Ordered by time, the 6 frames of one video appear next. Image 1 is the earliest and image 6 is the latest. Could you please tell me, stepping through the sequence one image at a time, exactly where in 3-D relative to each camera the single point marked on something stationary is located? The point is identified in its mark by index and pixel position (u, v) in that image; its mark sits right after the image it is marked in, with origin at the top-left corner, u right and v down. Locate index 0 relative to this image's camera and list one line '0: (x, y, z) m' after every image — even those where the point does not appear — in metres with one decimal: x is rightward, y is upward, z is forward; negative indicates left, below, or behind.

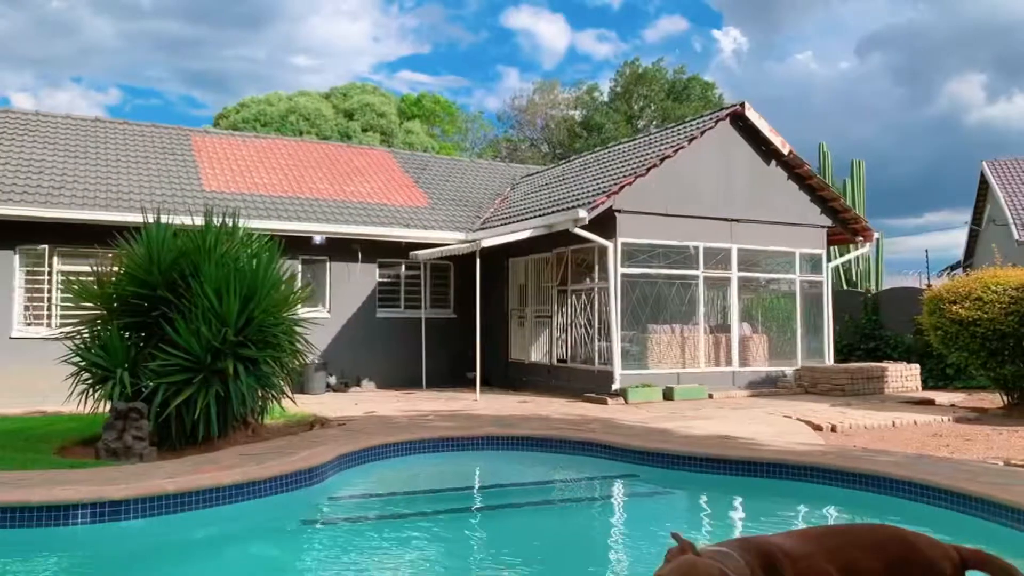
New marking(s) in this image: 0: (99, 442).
0: (-3.6, -1.4, +7.7) m
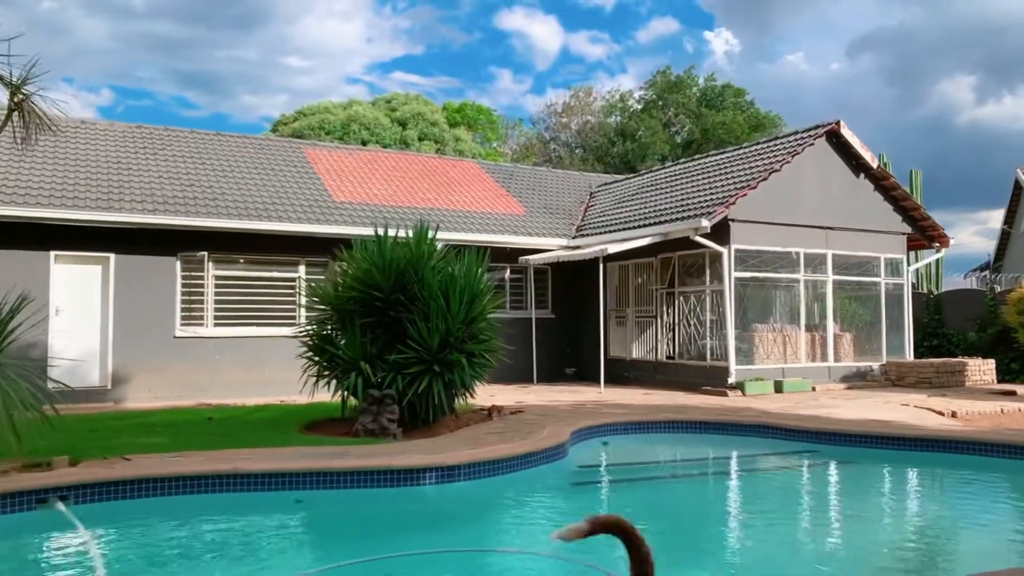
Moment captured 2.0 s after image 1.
0: (-1.6, -1.5, +8.8) m
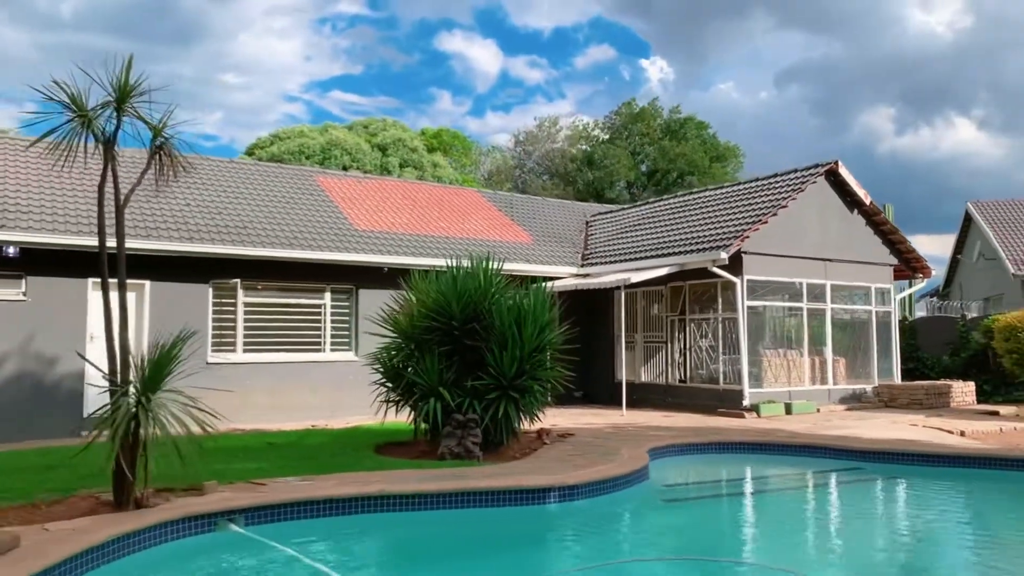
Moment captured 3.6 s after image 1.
0: (-0.7, -1.8, +9.3) m
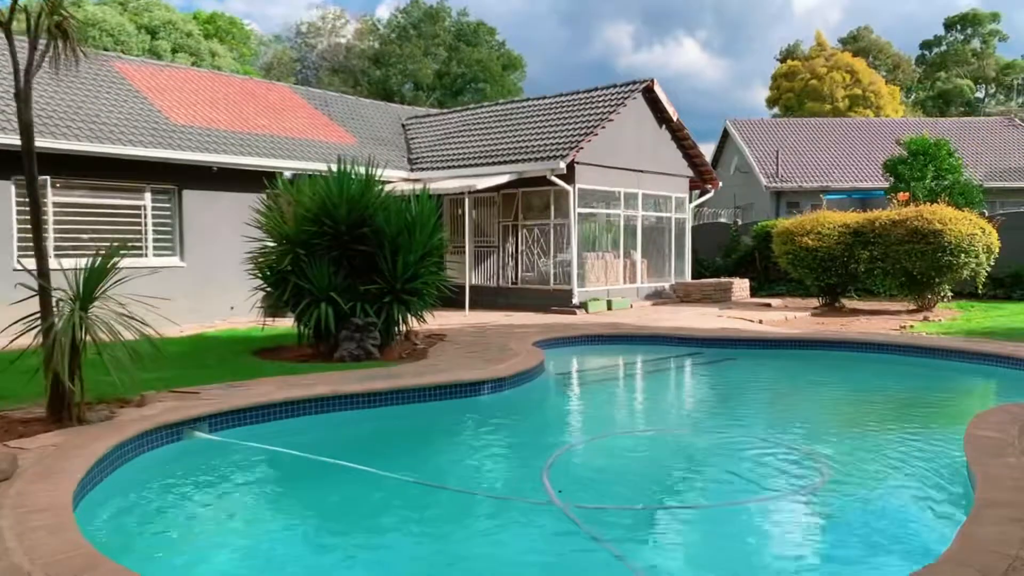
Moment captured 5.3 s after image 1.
0: (-1.9, -0.7, +9.4) m
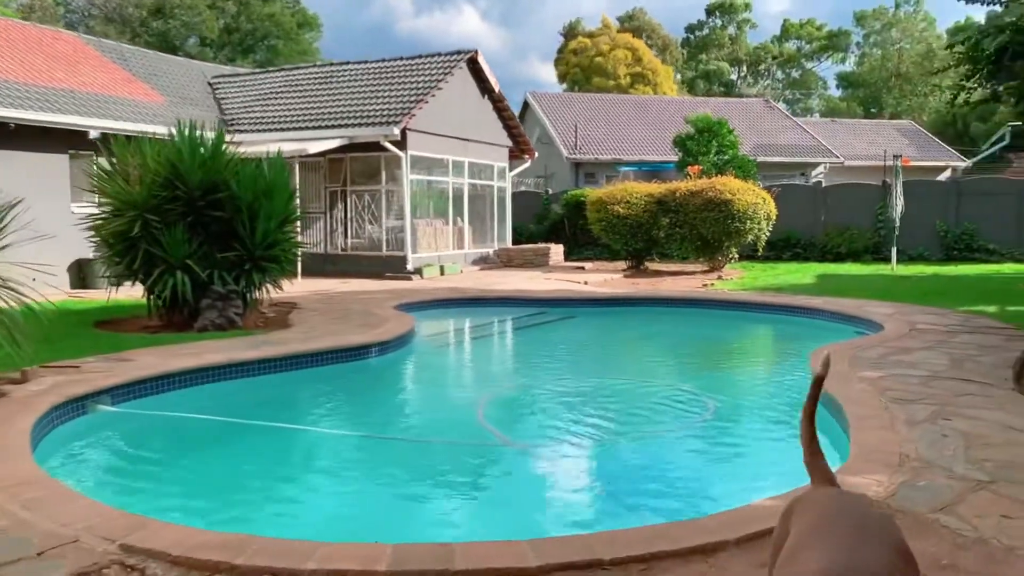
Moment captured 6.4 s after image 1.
0: (-3.4, -0.3, +9.2) m
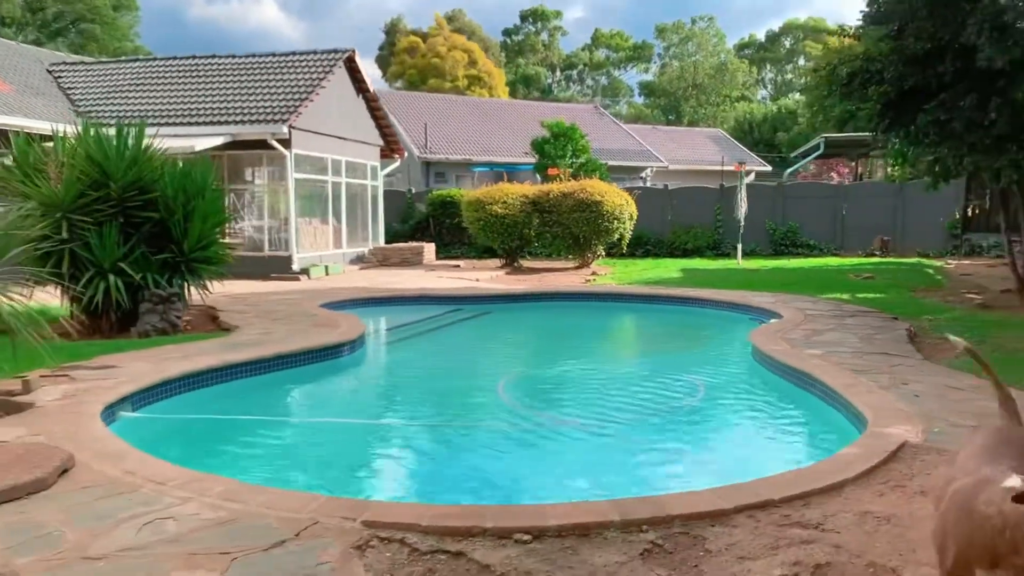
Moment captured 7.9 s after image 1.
0: (-4.0, -0.4, +8.8) m
